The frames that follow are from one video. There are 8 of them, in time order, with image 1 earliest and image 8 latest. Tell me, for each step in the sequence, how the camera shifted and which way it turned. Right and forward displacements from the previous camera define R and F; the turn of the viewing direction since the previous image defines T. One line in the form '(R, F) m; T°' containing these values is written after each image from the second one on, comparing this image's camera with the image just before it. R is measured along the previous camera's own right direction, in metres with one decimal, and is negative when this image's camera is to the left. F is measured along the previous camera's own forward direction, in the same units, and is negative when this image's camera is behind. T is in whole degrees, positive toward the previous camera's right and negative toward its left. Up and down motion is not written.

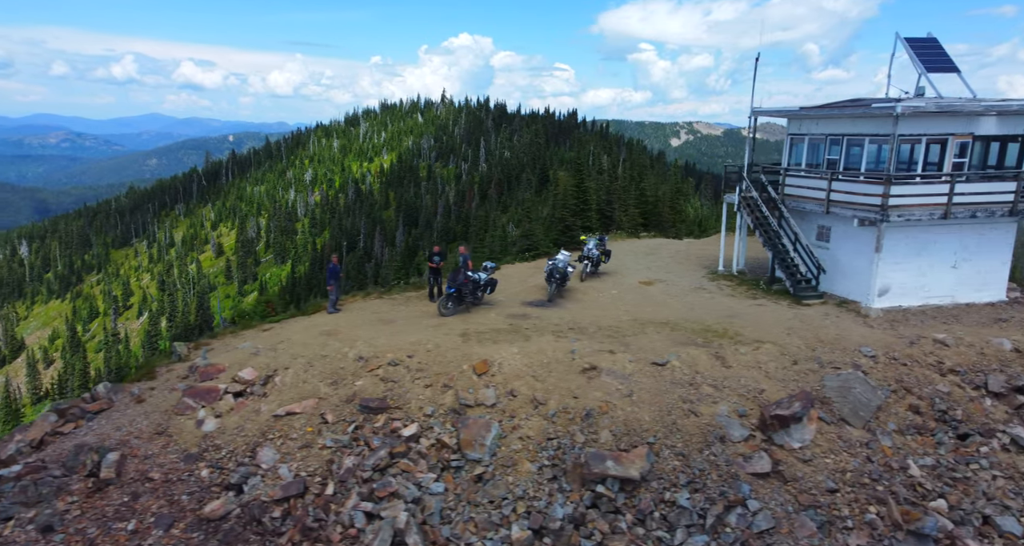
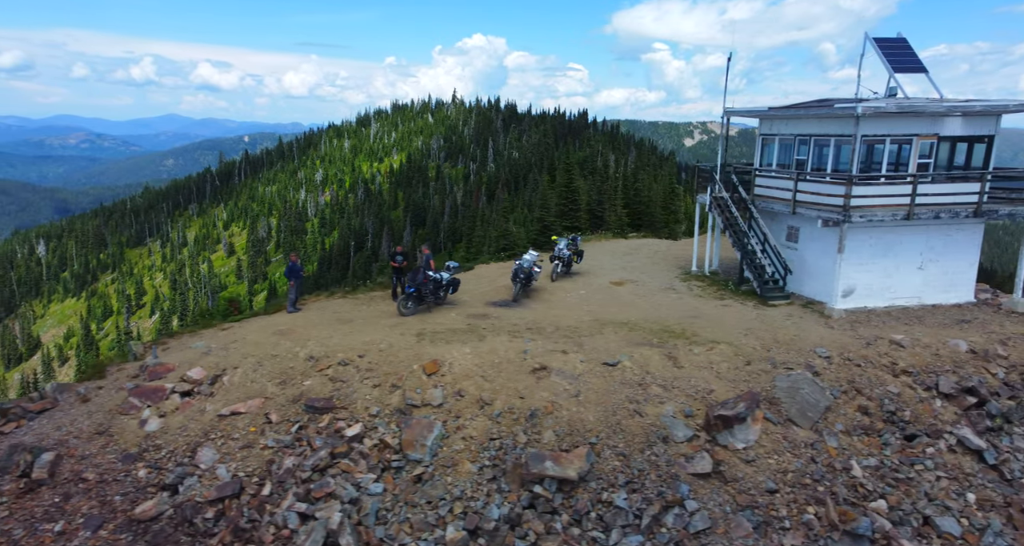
(+0.7, +0.1) m; +1°
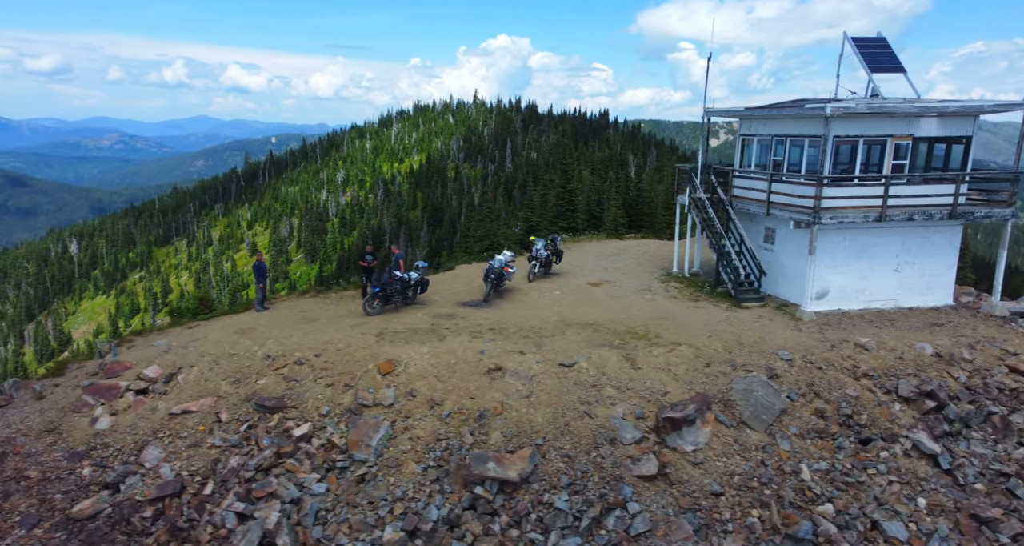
(+0.8, +0.1) m; 0°
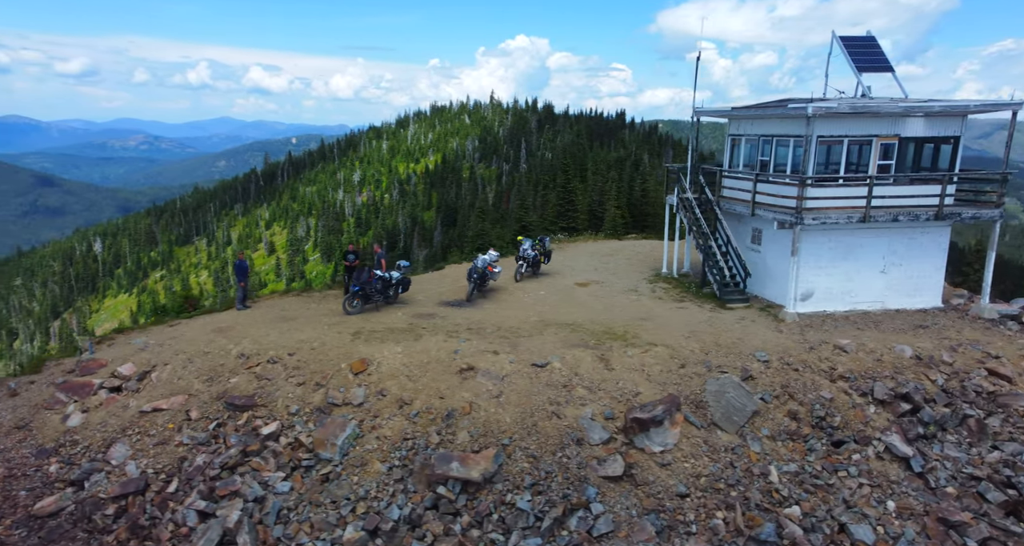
(+0.5, 0.0) m; 0°
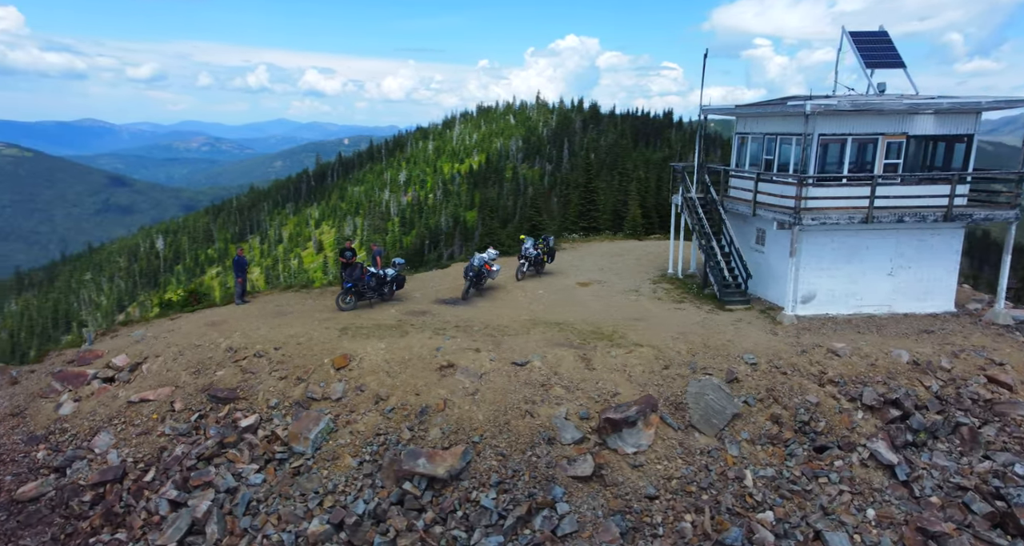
(+0.7, 0.0) m; -2°
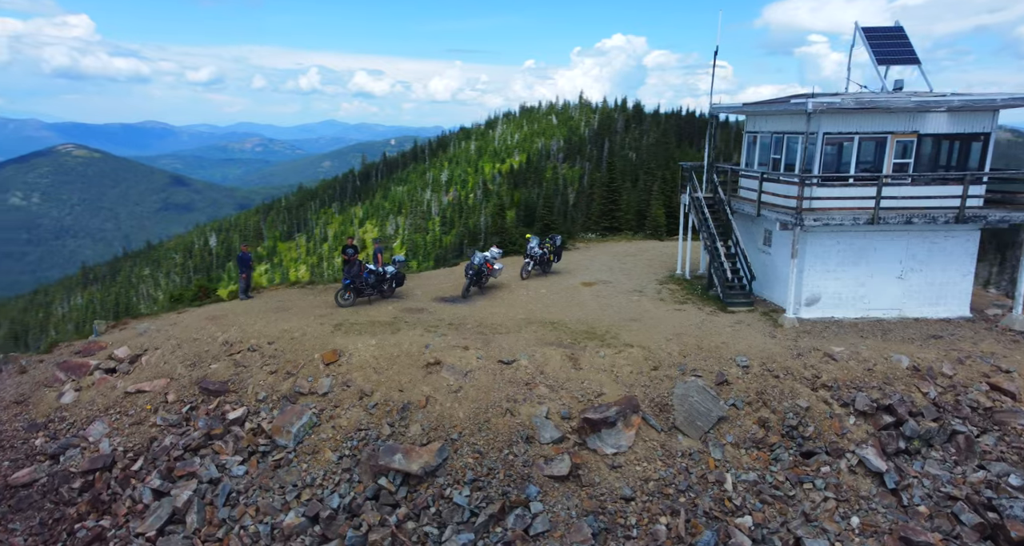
(+0.6, 0.0) m; -2°
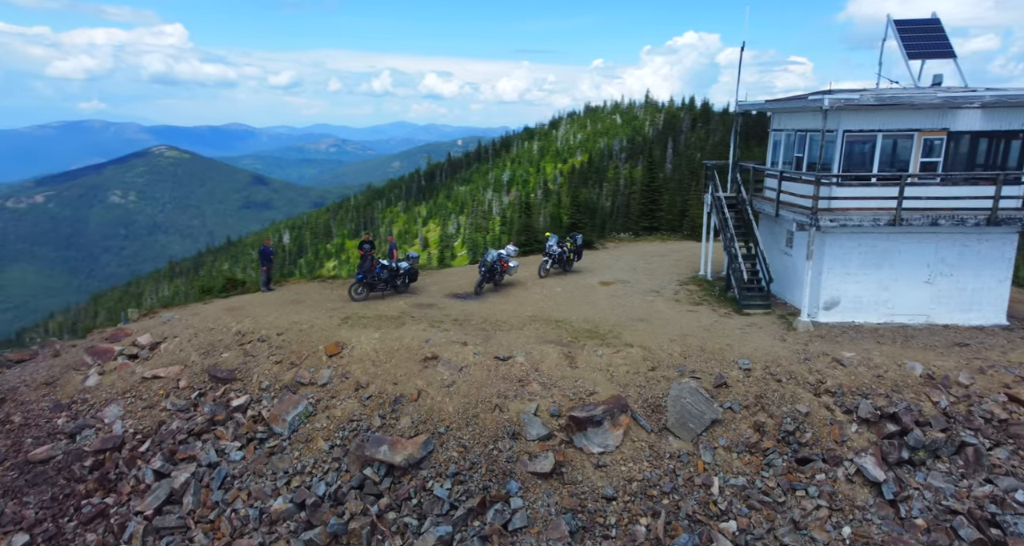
(+0.7, 0.0) m; -4°
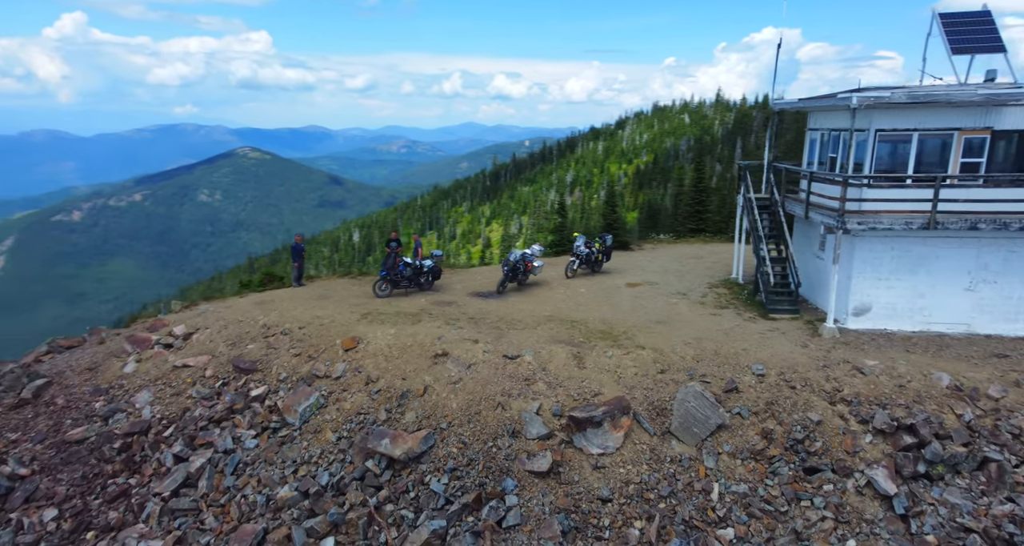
(+0.6, -0.1) m; -4°
